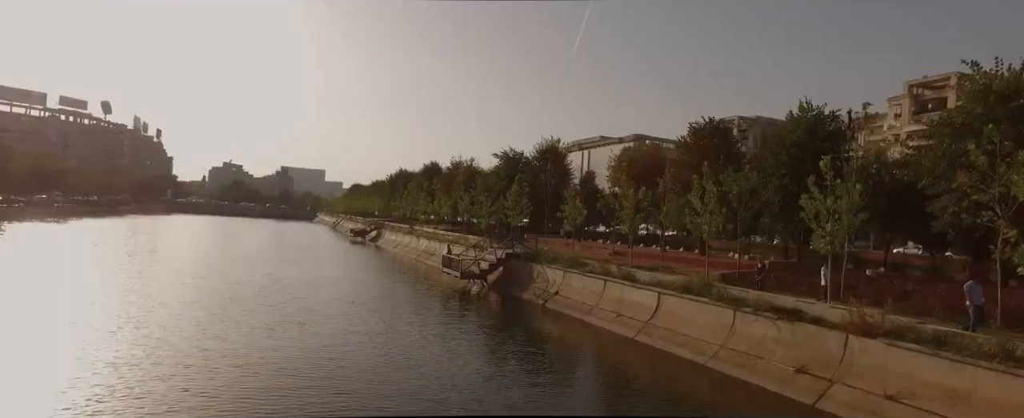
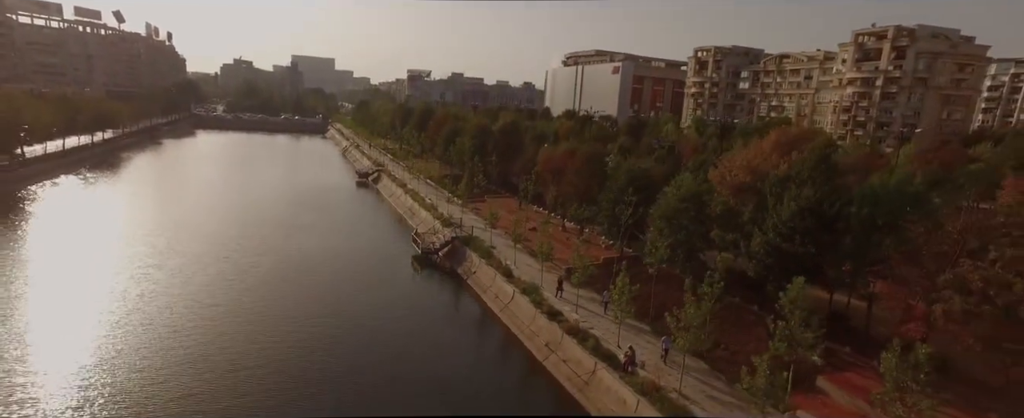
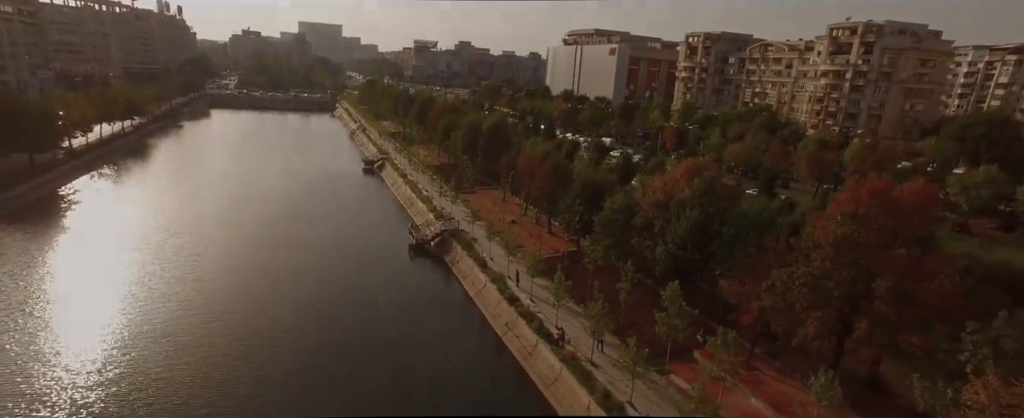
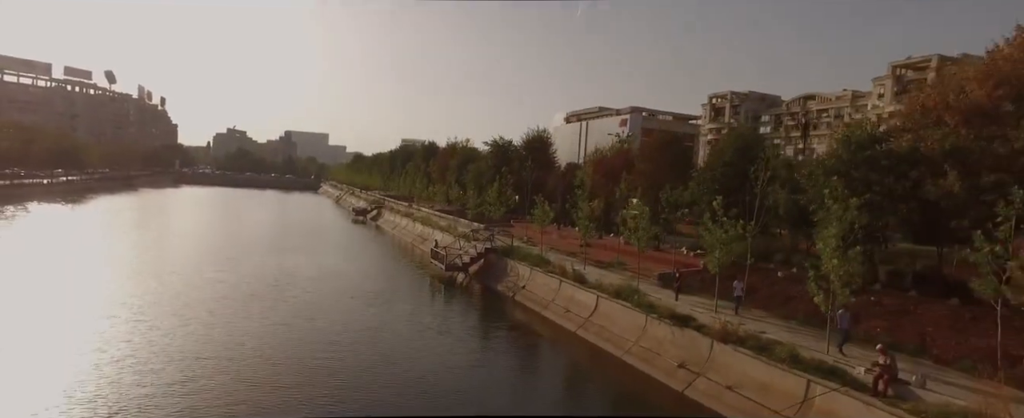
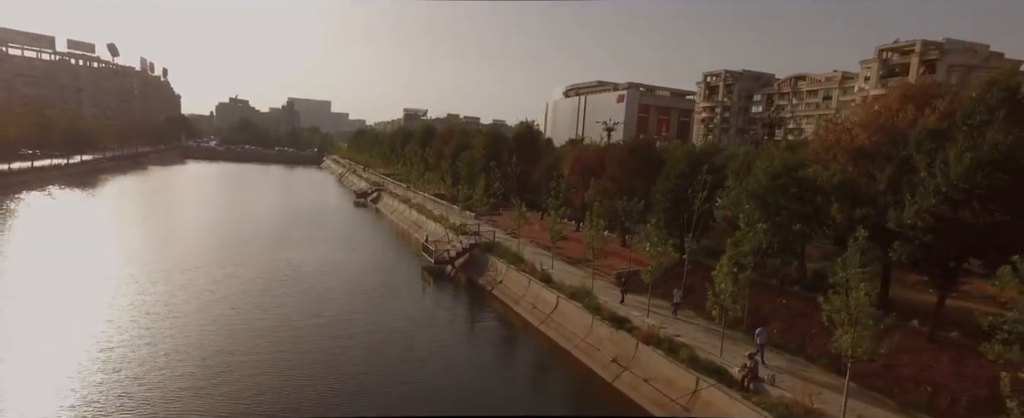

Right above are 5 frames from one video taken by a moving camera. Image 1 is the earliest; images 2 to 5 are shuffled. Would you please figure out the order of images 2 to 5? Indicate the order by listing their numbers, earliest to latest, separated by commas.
4, 5, 2, 3
